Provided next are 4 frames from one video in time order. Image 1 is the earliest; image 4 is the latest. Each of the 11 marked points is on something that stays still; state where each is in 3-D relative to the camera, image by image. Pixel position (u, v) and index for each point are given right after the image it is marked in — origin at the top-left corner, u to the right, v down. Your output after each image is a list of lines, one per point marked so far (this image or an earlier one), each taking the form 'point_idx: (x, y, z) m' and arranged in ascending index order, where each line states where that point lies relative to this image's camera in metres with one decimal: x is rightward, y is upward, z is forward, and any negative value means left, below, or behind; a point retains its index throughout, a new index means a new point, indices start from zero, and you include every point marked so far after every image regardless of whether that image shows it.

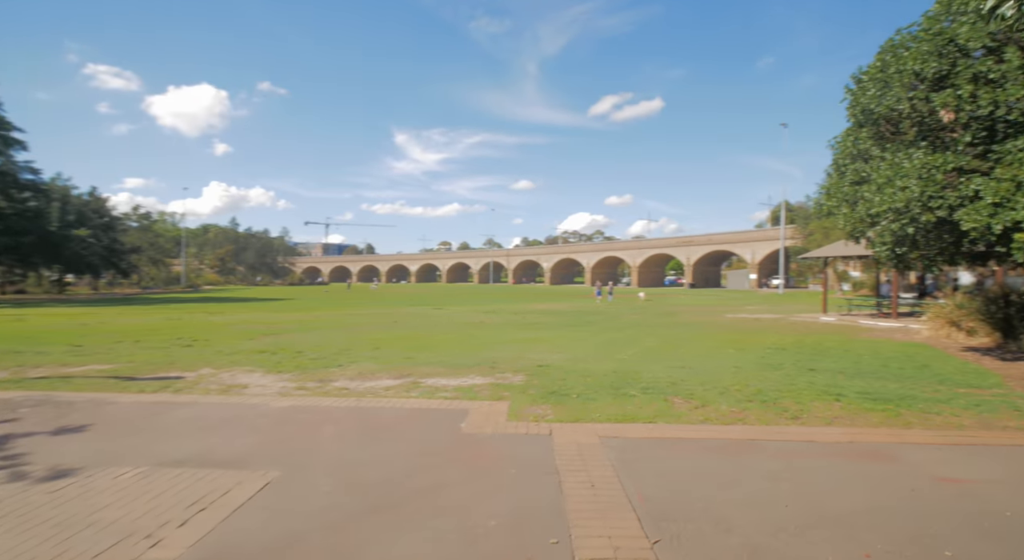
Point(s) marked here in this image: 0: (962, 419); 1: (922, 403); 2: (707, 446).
0: (+5.6, -1.7, +7.1) m
1: (+5.8, -1.7, +8.1) m
2: (+1.7, -1.5, +5.1) m
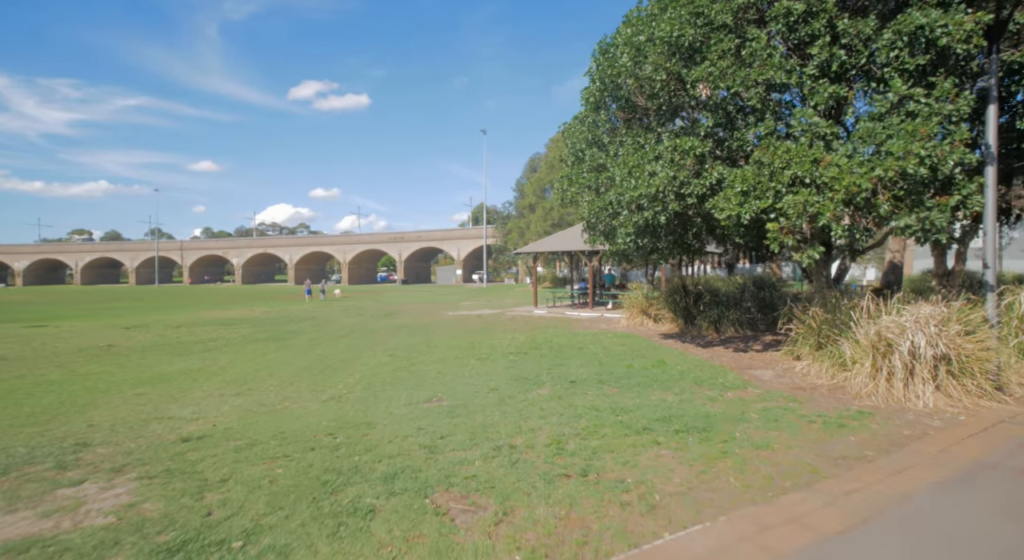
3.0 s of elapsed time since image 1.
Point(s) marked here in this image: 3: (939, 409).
0: (+2.7, -1.6, +5.5) m
1: (+2.4, -1.6, +6.5) m
2: (+0.3, -1.5, +1.8) m
3: (+5.2, -1.6, +7.0) m
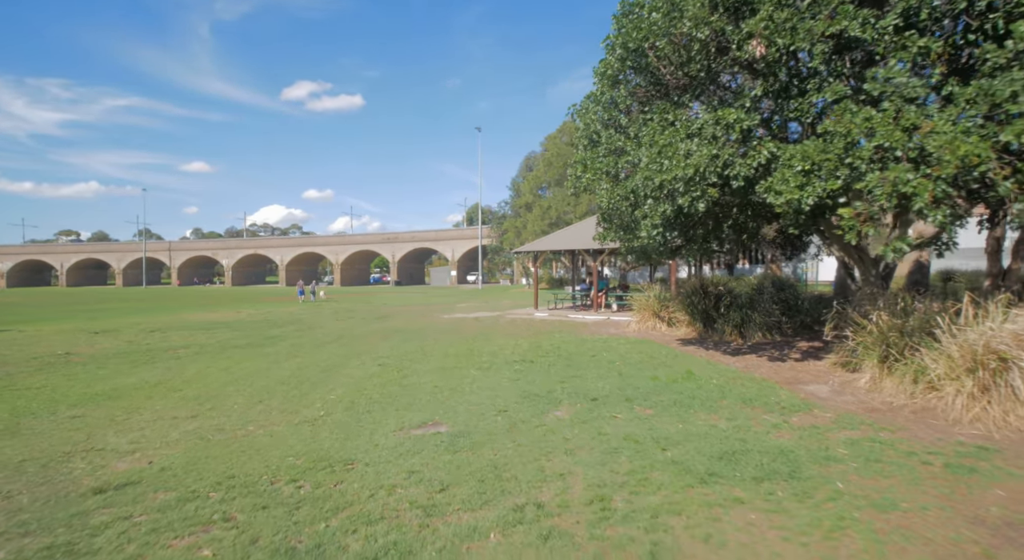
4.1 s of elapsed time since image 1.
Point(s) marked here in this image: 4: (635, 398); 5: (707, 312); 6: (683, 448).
0: (+2.9, -1.6, +4.0) m
1: (+2.6, -1.6, +5.0) m
2: (+0.5, -1.4, +0.3) m
3: (+5.4, -1.6, +5.5) m
4: (+1.8, -1.7, +8.1) m
5: (+5.5, -0.9, +16.0) m
6: (+1.6, -1.6, +5.4) m
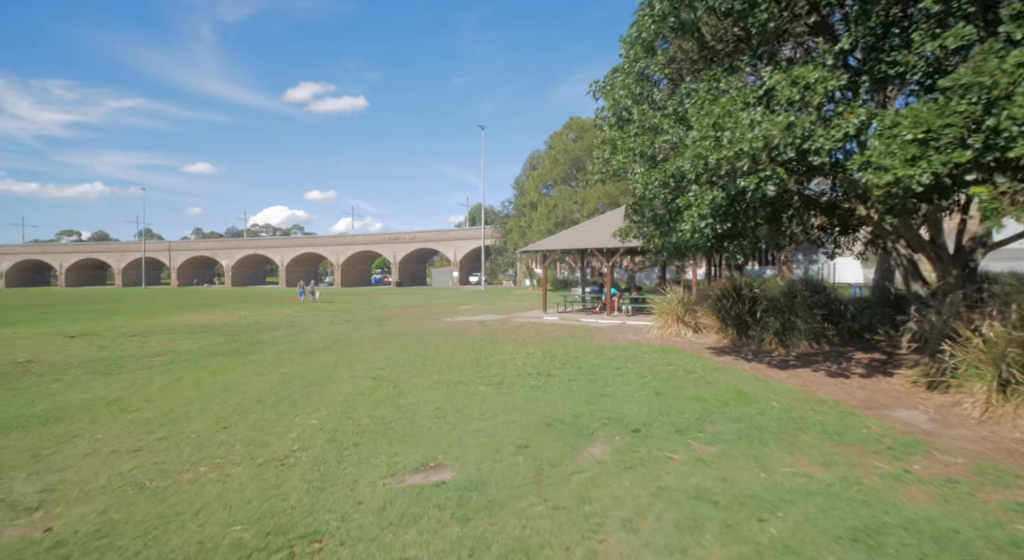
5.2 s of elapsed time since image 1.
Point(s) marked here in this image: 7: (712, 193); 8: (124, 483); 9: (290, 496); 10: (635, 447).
0: (+3.1, -1.6, +2.3) m
1: (+2.8, -1.6, +3.4) m
2: (+0.7, -1.4, -1.3) m
3: (+5.6, -1.6, +3.8) m
4: (+2.0, -1.7, +6.5) m
5: (+5.7, -0.9, +14.4) m
6: (+1.9, -1.6, +3.8) m
7: (+2.6, +1.2, +7.4) m
8: (-3.6, -1.7, +5.3) m
9: (-1.9, -1.7, +4.8) m
10: (+1.2, -1.7, +5.8) m
